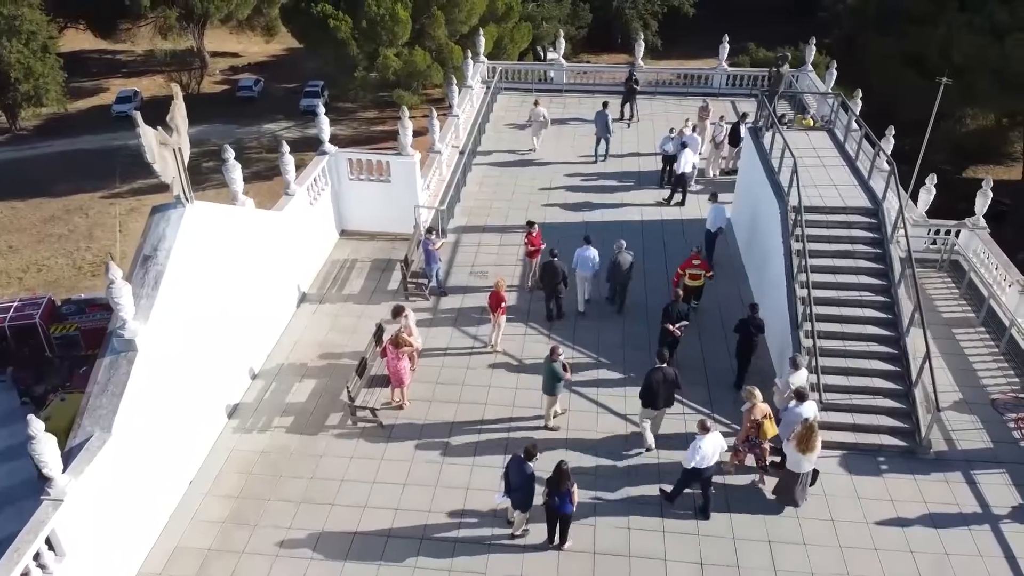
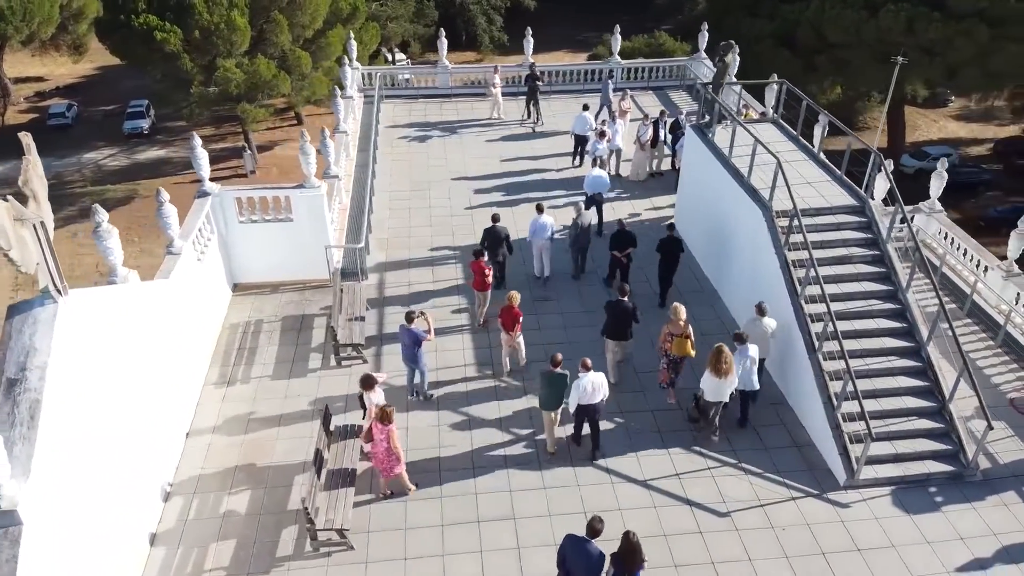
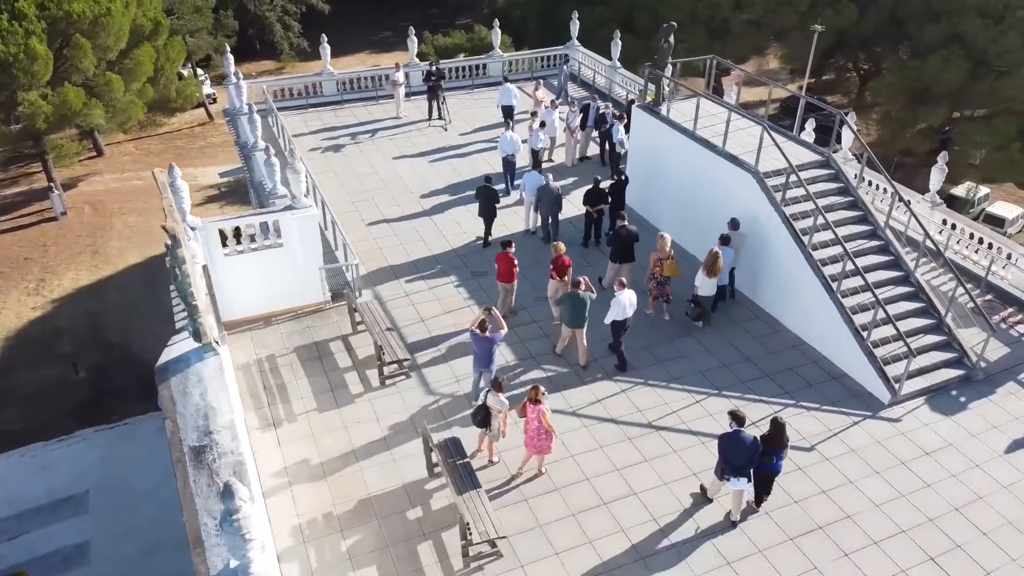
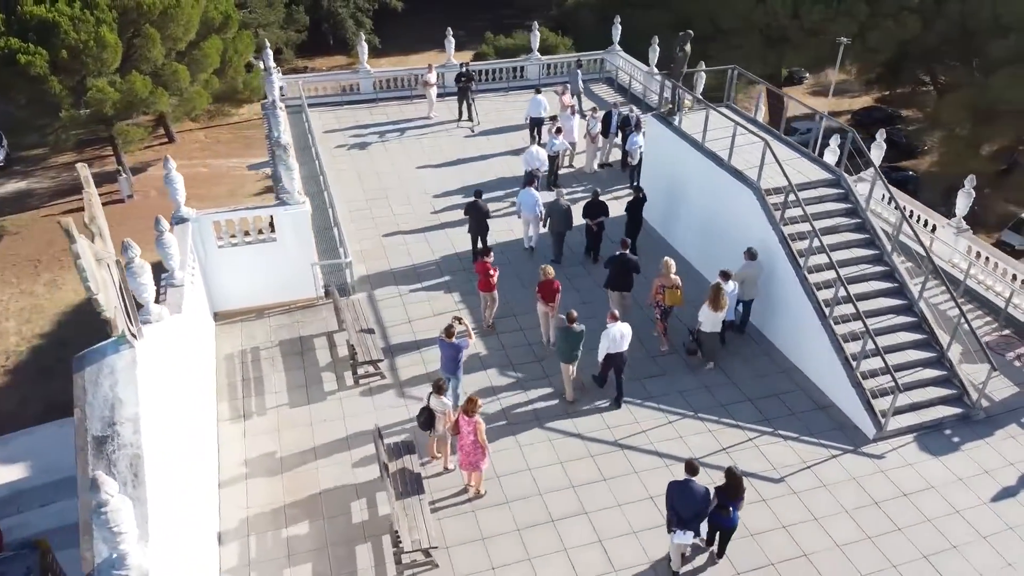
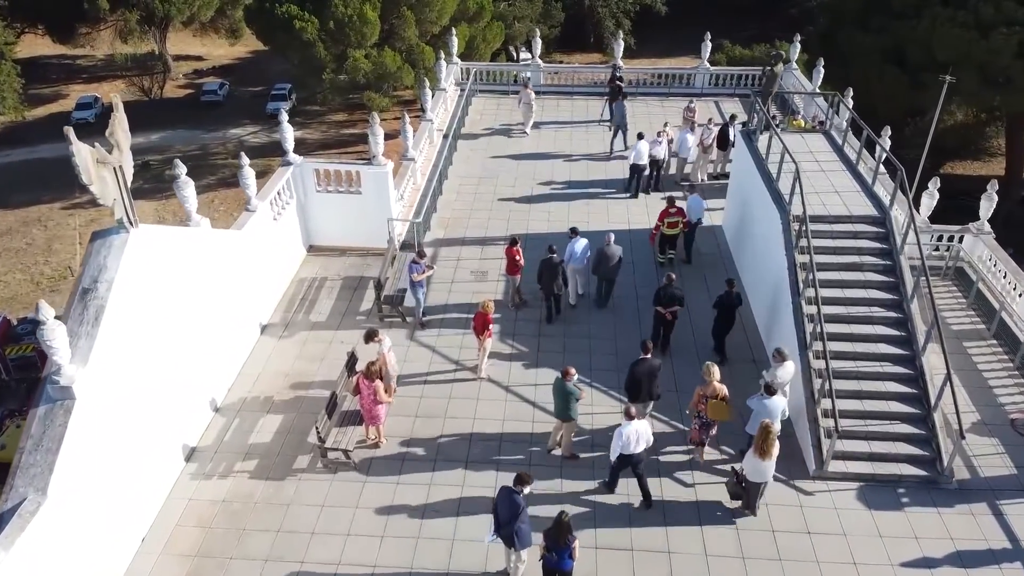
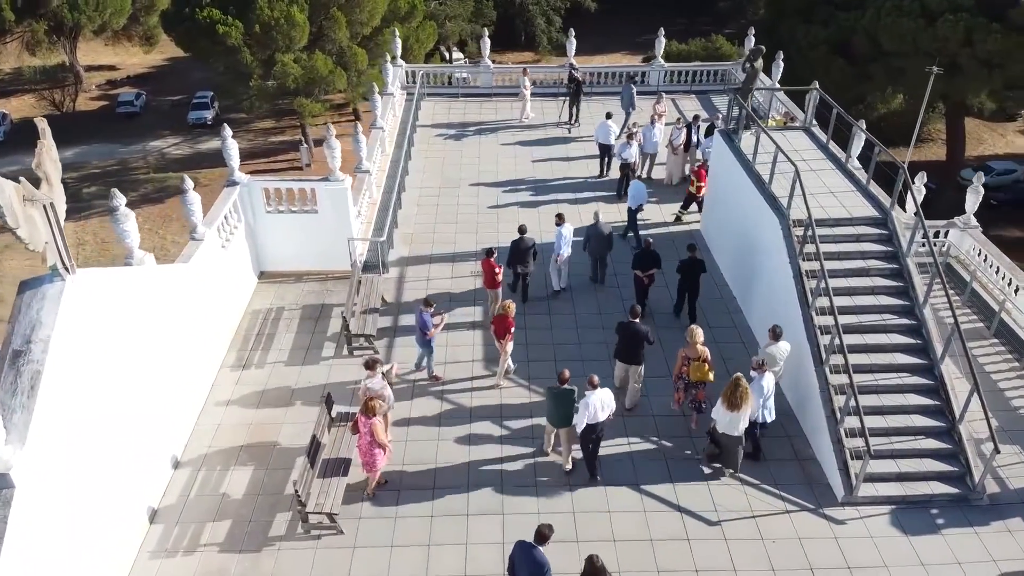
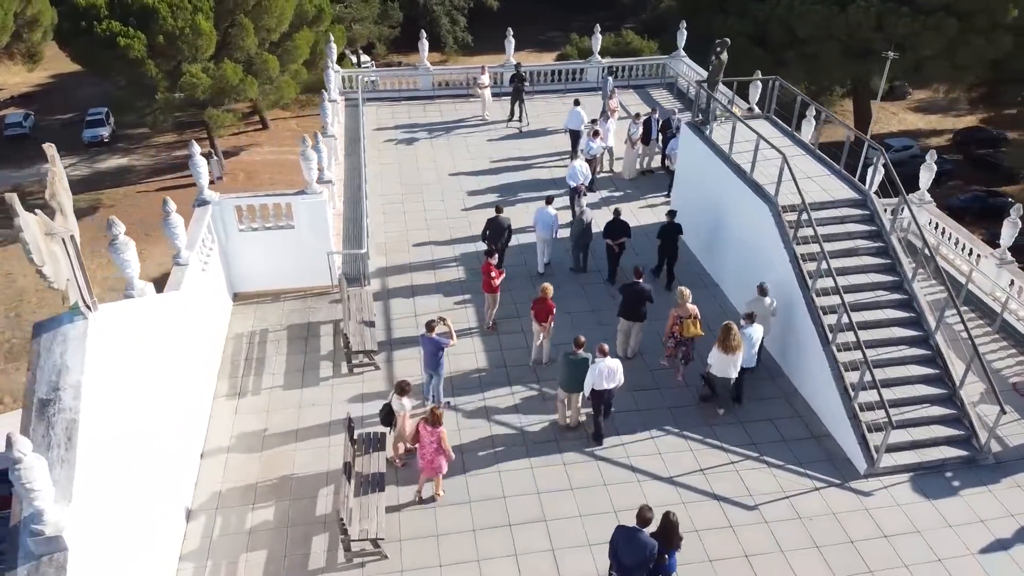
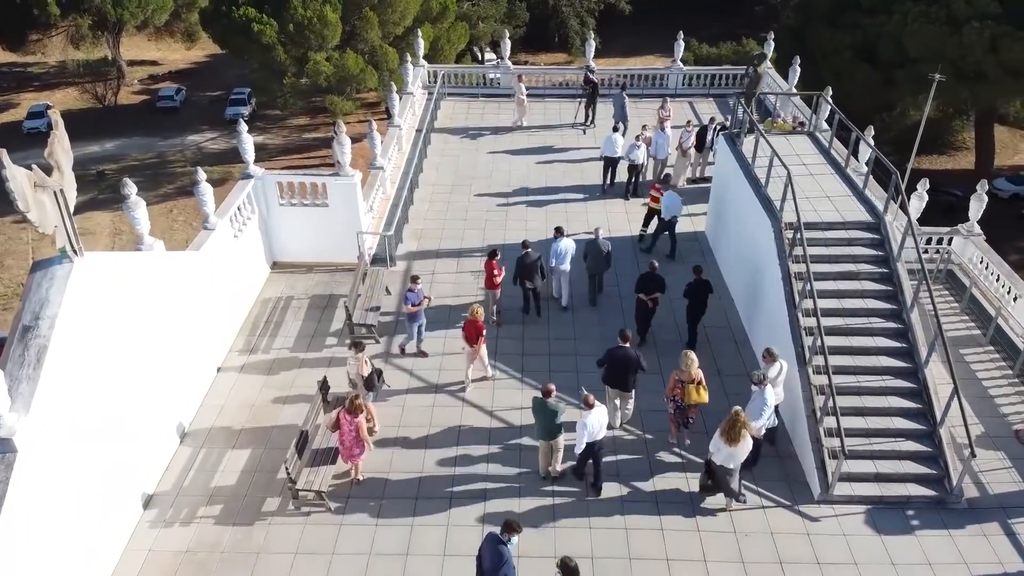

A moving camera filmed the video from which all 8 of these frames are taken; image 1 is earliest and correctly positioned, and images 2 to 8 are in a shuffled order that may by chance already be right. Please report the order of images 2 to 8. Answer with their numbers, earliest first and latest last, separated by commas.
5, 8, 6, 2, 7, 4, 3
